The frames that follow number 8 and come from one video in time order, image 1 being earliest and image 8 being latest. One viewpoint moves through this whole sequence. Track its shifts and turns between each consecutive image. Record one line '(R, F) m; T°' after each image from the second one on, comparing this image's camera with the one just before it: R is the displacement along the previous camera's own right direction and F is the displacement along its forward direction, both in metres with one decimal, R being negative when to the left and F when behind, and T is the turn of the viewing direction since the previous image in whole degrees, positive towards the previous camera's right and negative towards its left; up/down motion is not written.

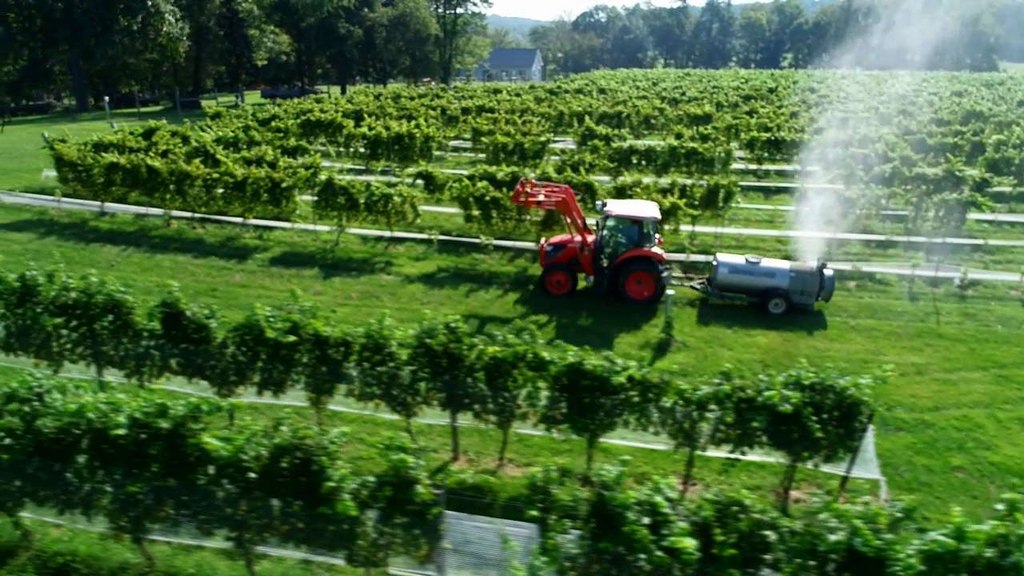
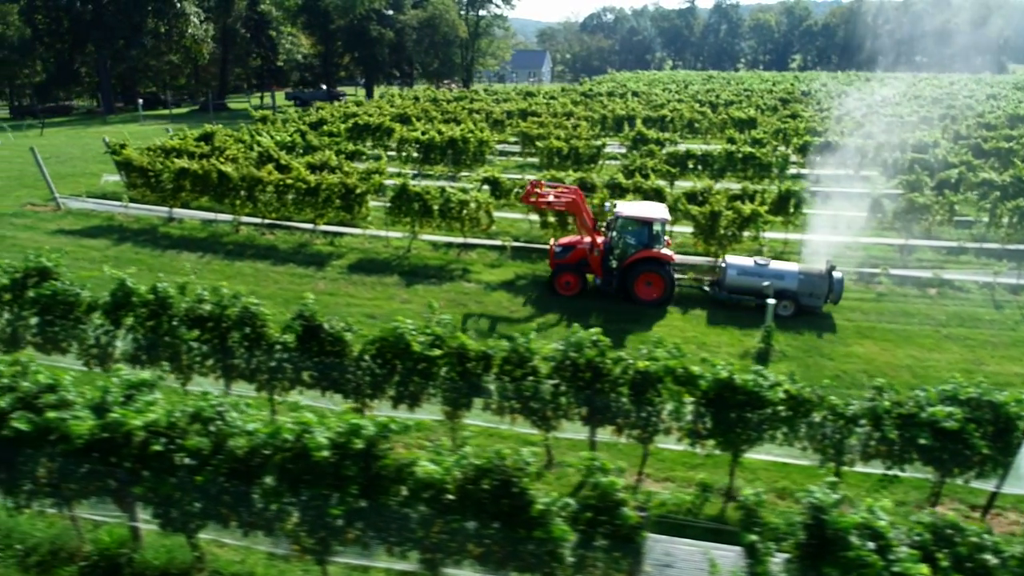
(-1.8, +0.1) m; 0°
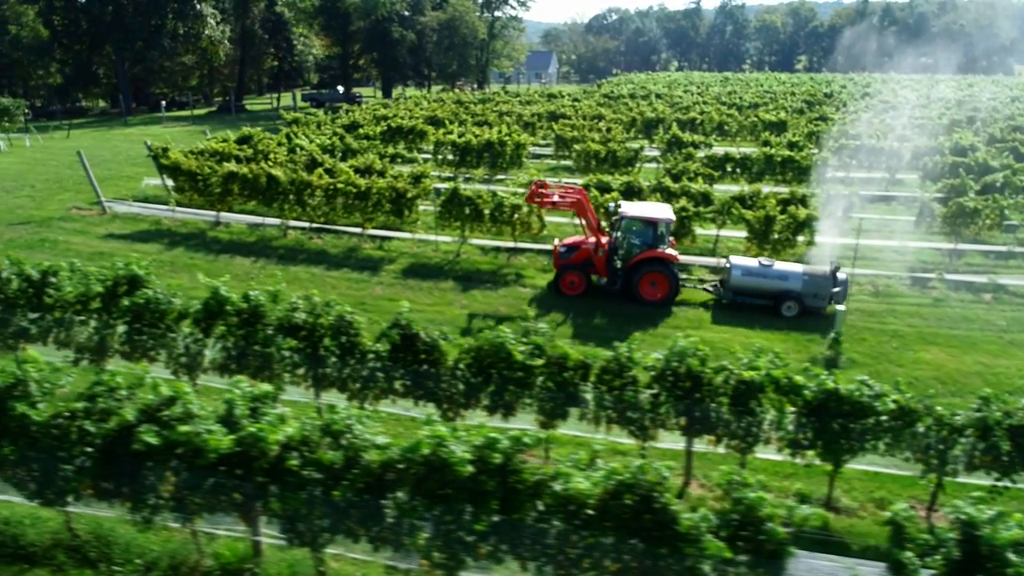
(-1.2, +0.1) m; 0°
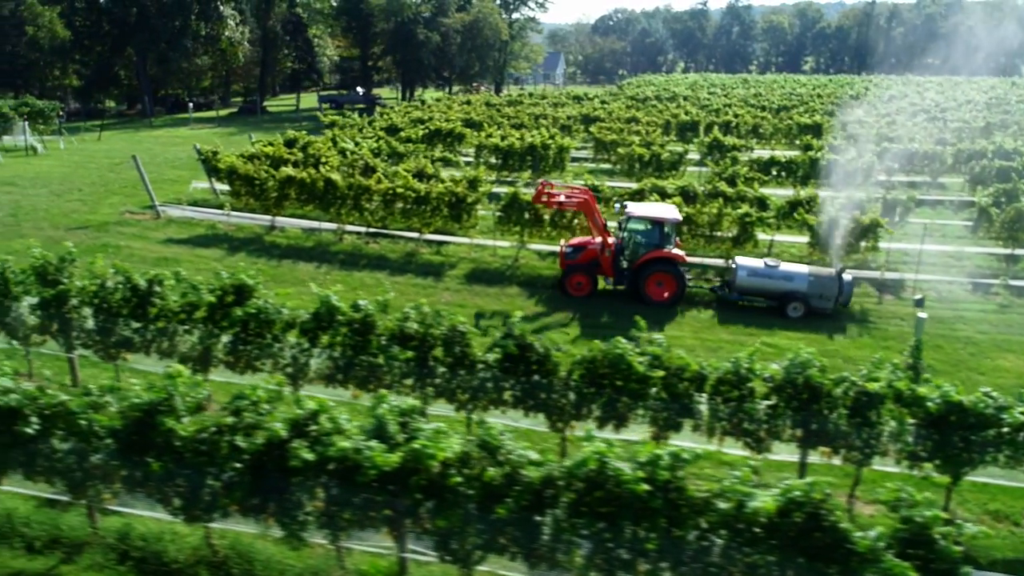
(-1.4, +0.1) m; 0°
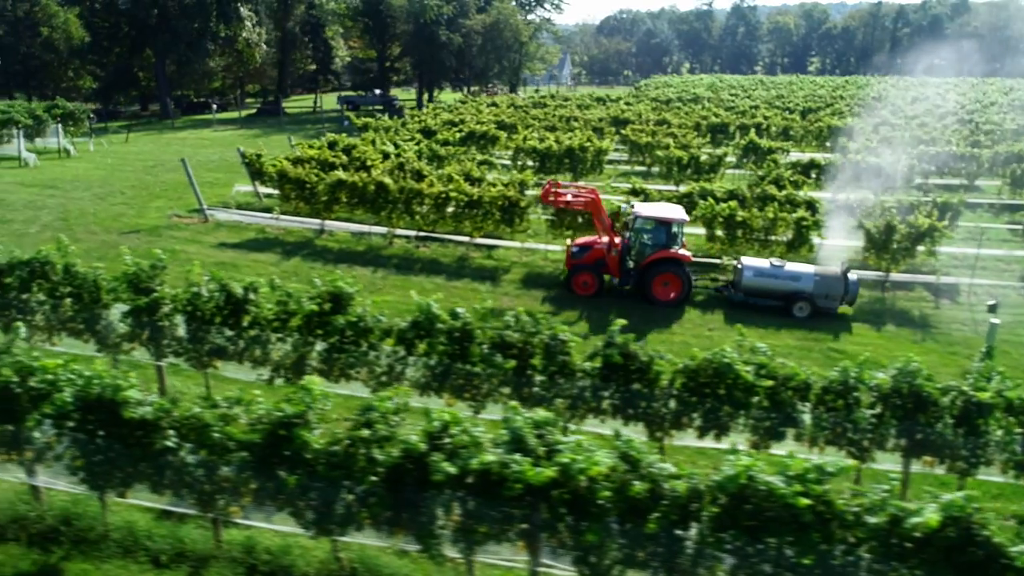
(-1.2, +0.1) m; 0°
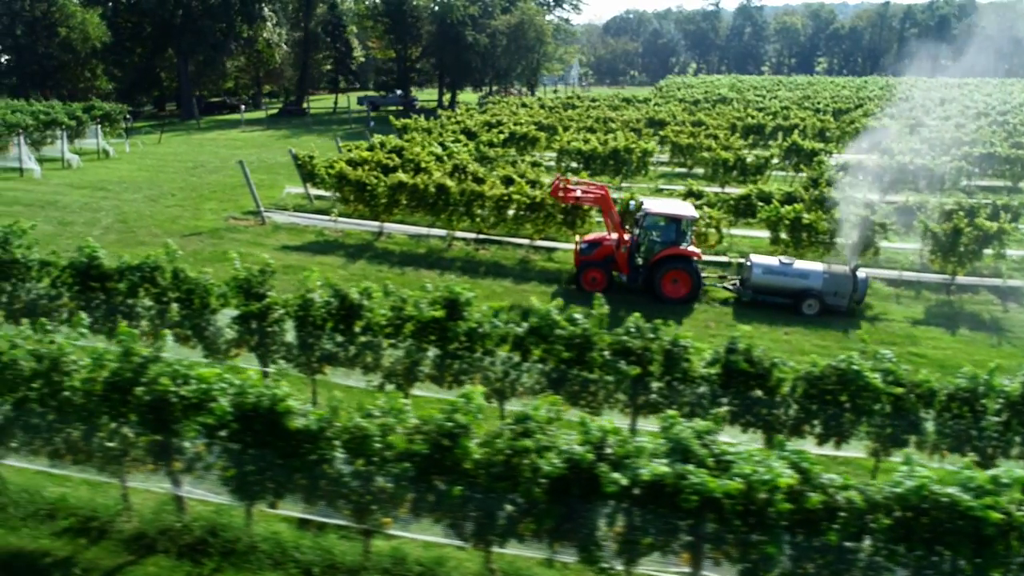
(-1.4, +0.1) m; 0°
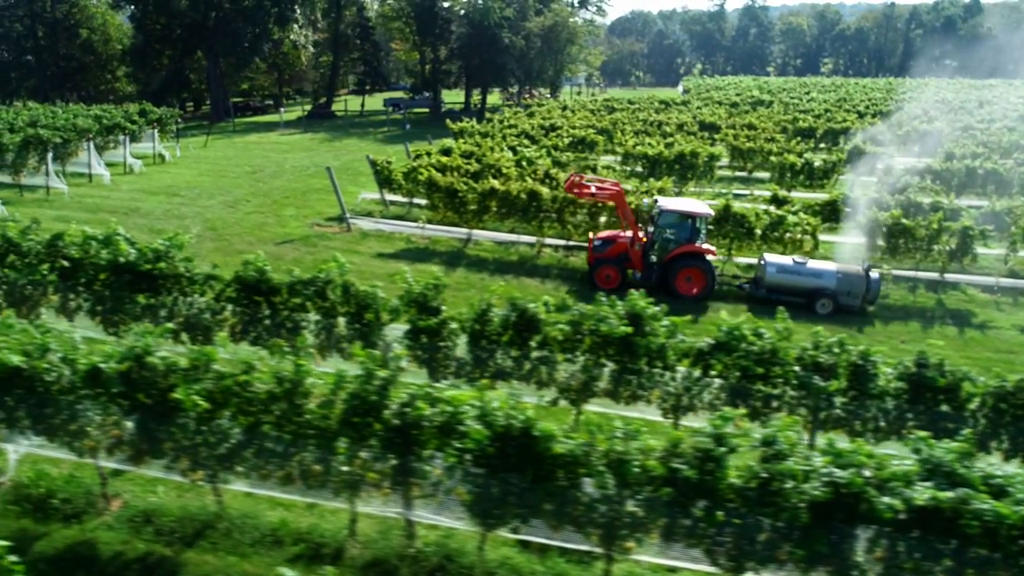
(-2.2, +0.2) m; 0°
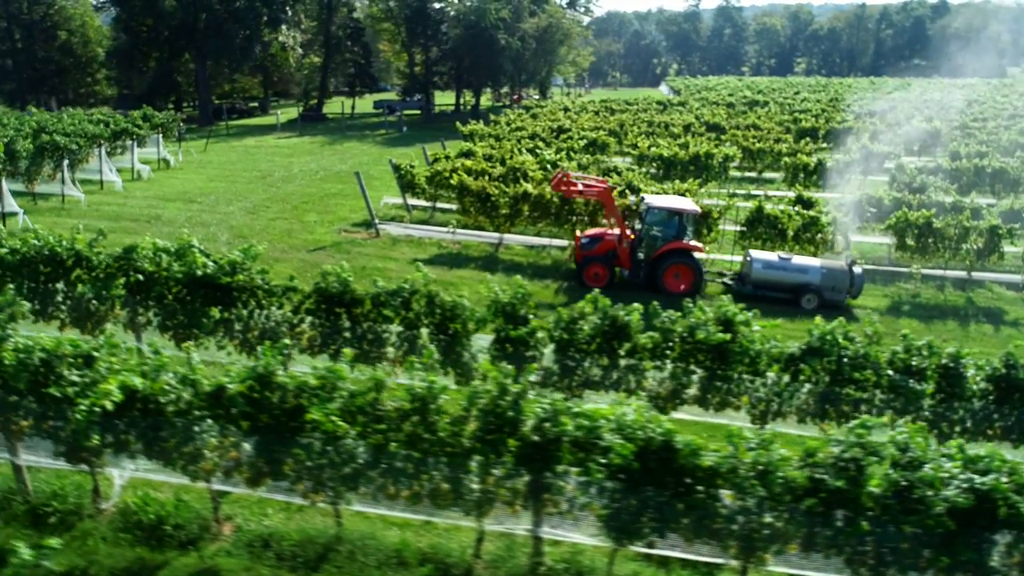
(-1.4, +0.2) m; +2°
